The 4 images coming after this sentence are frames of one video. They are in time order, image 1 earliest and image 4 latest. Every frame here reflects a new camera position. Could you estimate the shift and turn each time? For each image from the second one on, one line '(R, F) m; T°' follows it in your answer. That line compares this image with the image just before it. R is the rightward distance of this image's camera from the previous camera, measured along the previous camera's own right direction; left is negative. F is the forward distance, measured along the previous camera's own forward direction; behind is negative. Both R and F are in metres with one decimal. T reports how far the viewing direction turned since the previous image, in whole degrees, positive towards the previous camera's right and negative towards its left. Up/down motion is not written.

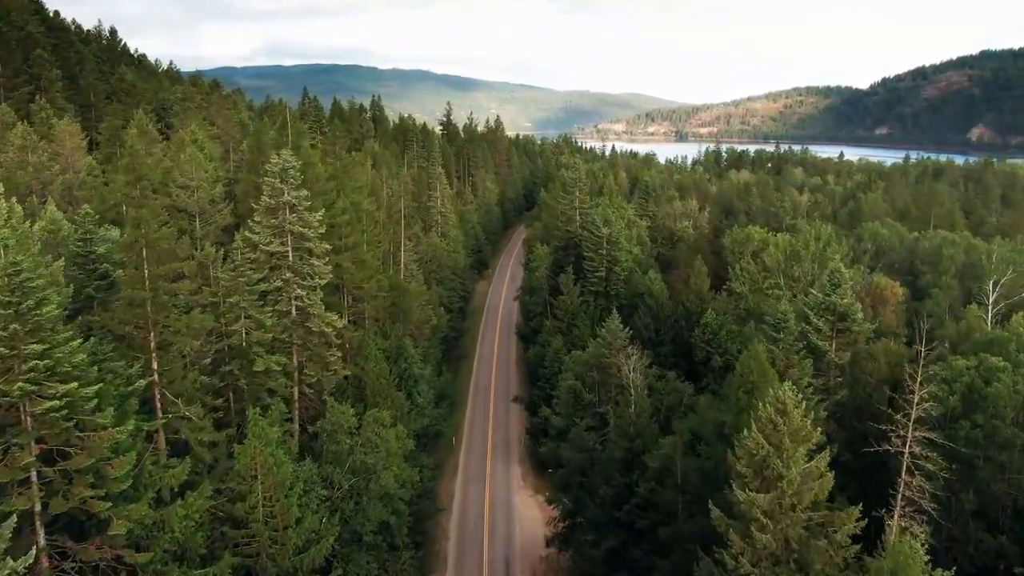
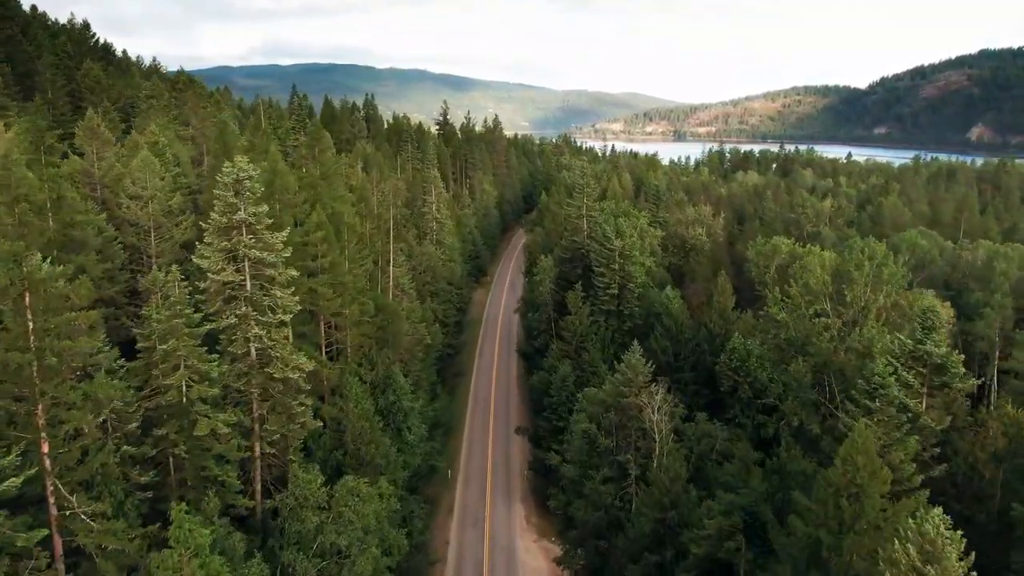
(-0.4, +6.3) m; 0°
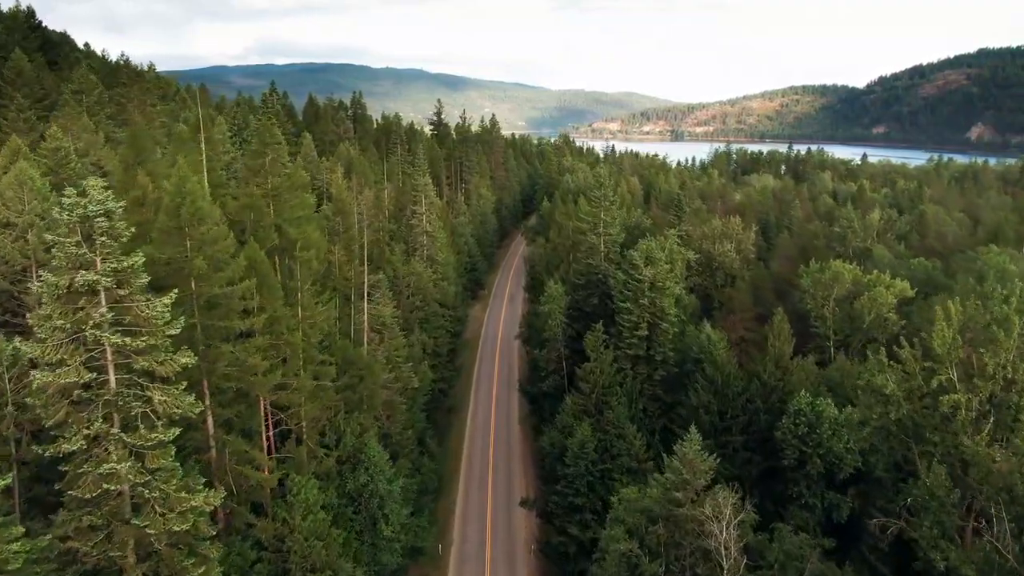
(-0.5, +10.7) m; 0°
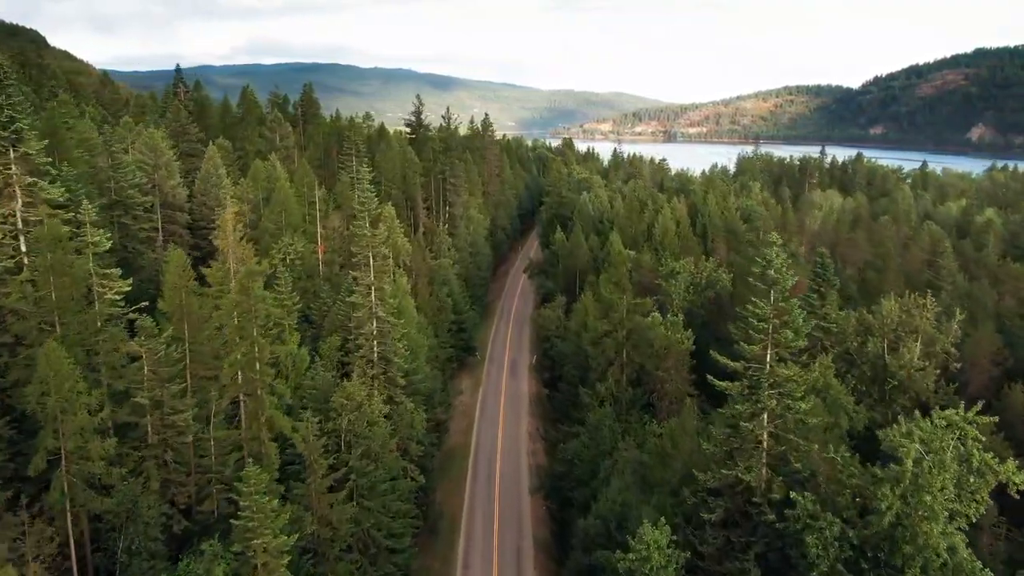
(-1.5, +33.0) m; +1°
